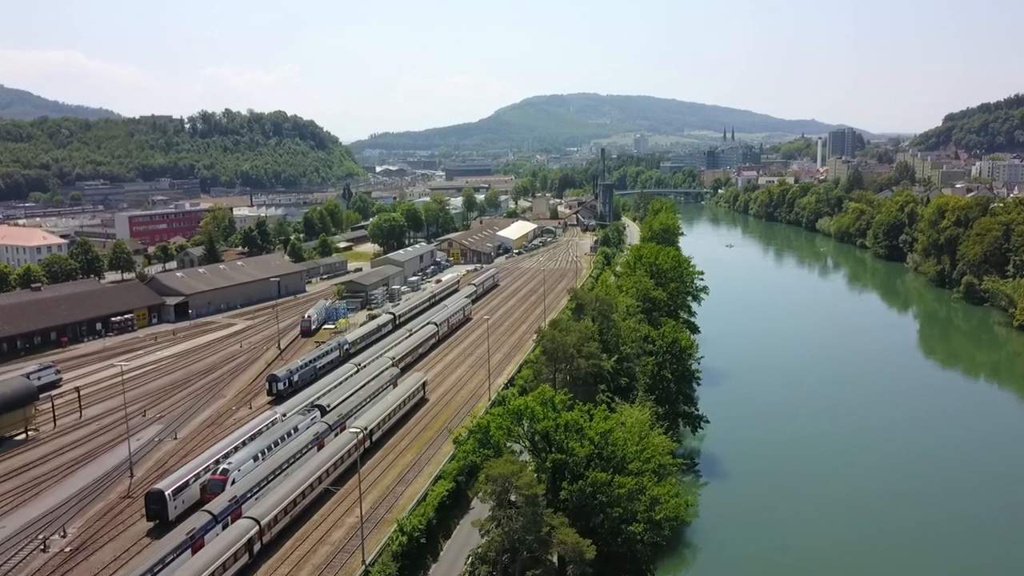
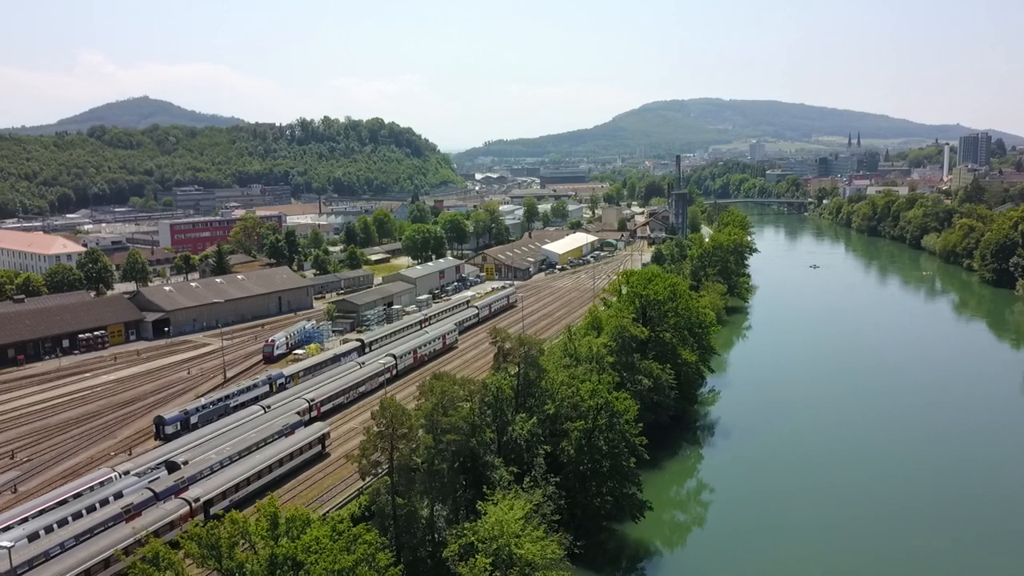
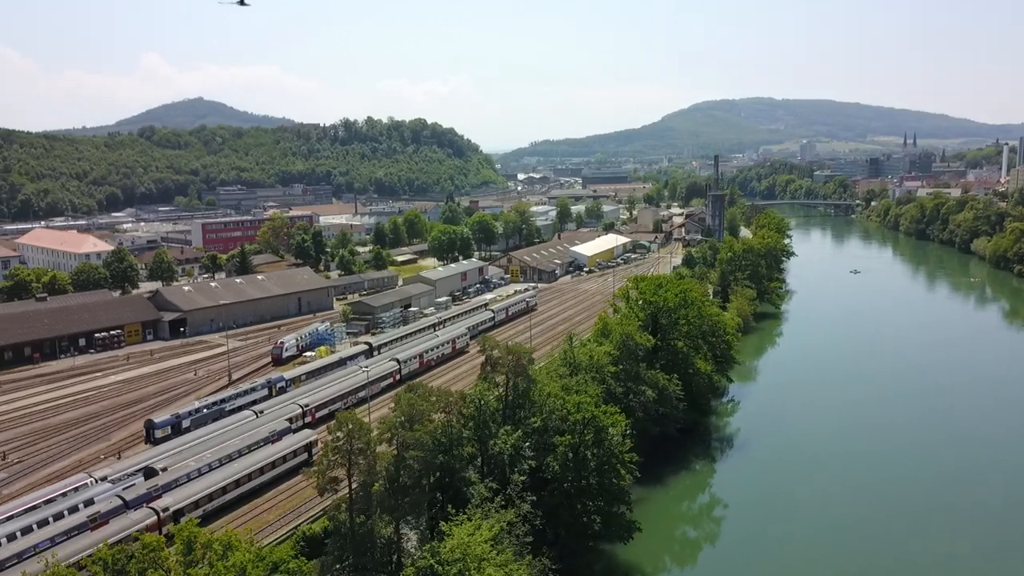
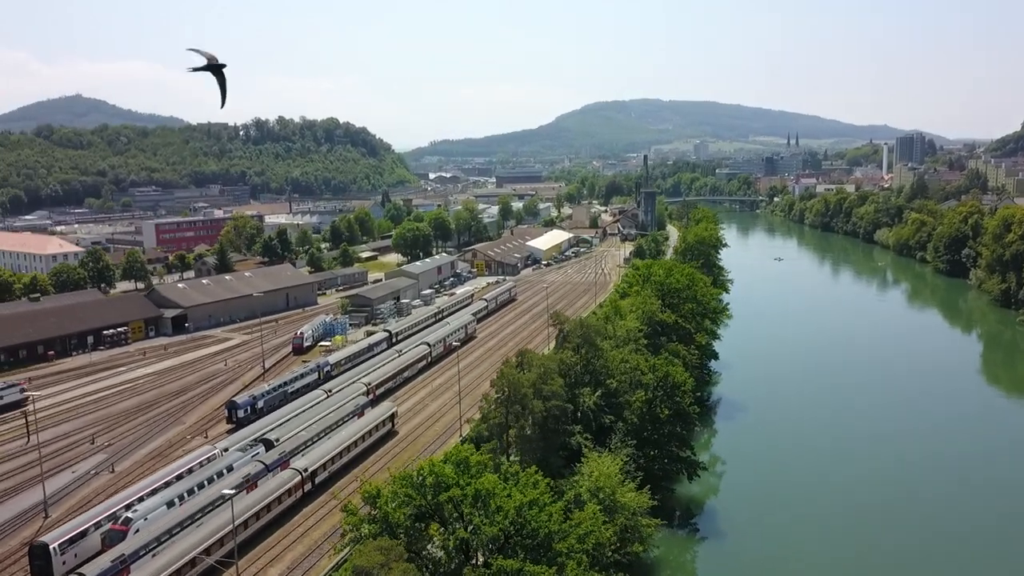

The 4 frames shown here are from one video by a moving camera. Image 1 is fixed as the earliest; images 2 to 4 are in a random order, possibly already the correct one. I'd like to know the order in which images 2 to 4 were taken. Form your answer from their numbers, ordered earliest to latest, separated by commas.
4, 2, 3
